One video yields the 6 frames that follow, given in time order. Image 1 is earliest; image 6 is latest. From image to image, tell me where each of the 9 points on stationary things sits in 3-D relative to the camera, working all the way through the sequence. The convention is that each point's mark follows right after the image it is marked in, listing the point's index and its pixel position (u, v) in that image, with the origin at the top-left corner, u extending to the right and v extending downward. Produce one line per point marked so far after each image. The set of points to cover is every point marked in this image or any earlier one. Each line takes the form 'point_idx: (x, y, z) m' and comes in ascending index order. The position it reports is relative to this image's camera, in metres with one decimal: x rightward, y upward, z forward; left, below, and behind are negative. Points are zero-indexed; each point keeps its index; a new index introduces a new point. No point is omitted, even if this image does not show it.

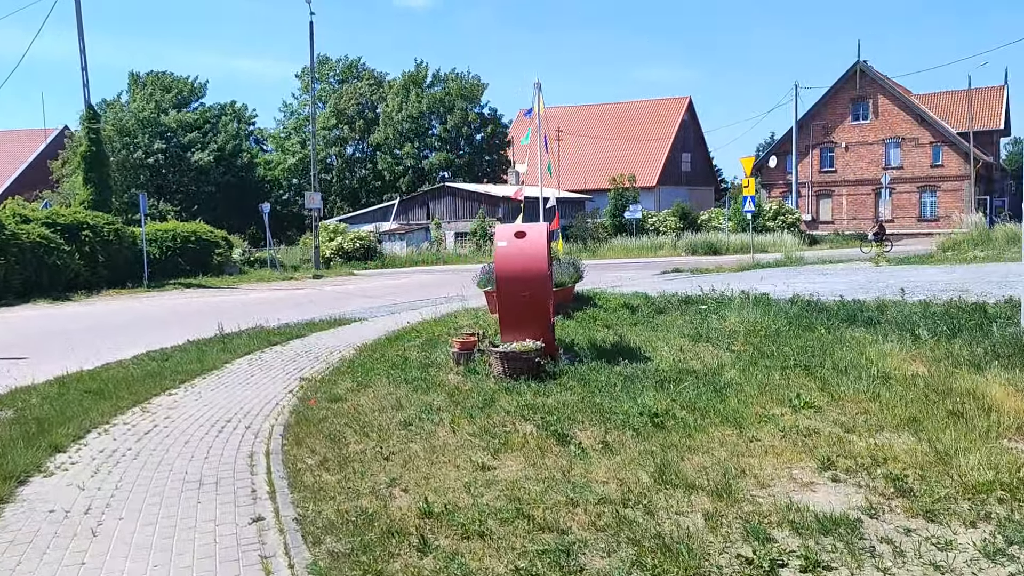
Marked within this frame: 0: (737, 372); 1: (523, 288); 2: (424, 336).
0: (+2.1, -0.8, +8.3) m
1: (+0.1, 0.0, +9.3) m
2: (-1.1, -0.7, +12.7) m
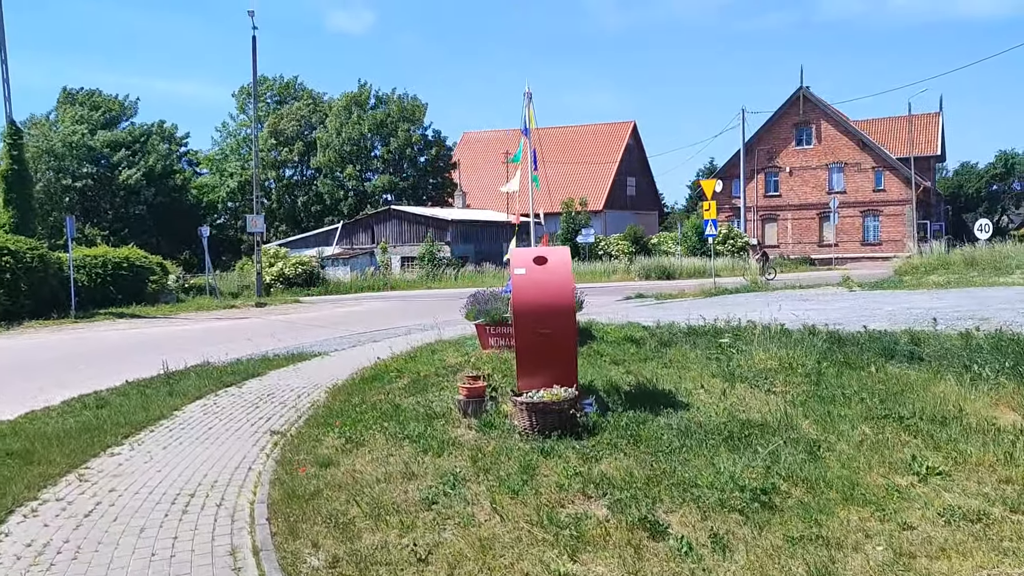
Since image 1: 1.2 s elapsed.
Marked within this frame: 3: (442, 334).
0: (+2.3, -1.1, +7.0) m
1: (+0.3, -0.3, +7.8) m
2: (-1.2, -1.1, +11.2) m
3: (-1.3, -0.9, +17.1) m
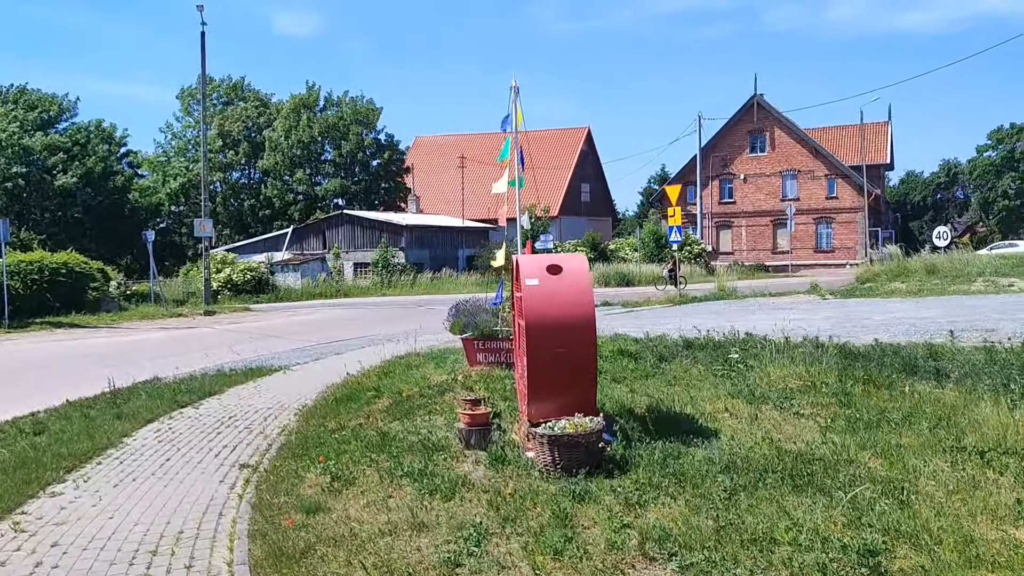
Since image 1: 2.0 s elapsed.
0: (+2.5, -1.2, +6.1) m
1: (+0.3, -0.4, +6.8) m
2: (-1.3, -1.2, +10.1) m
3: (-1.7, -1.1, +16.0) m
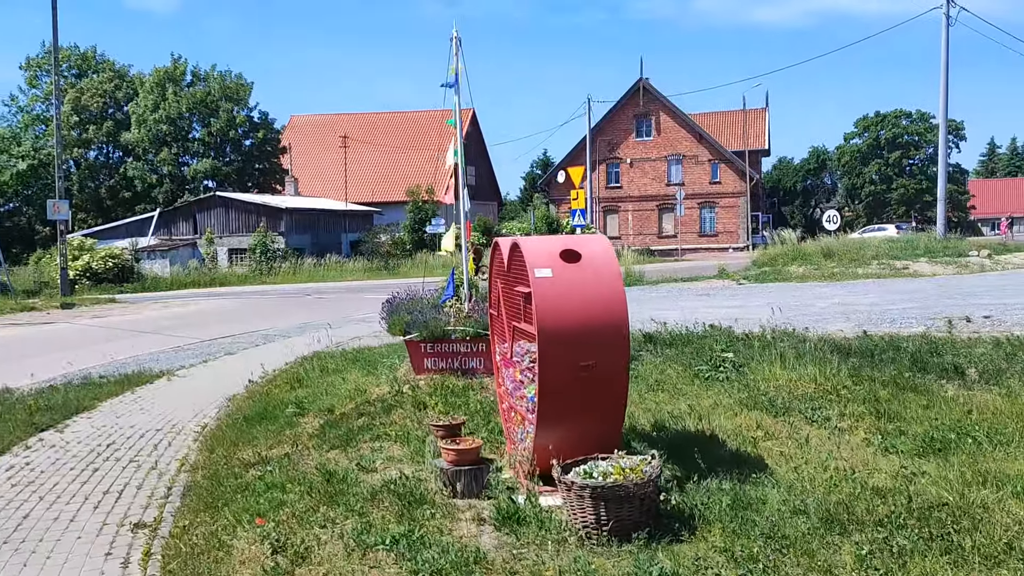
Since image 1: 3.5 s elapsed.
0: (+2.6, -1.1, +4.7) m
1: (+0.4, -0.4, +5.1) m
2: (-1.7, -1.1, +8.2) m
3: (-2.9, -0.9, +13.9) m
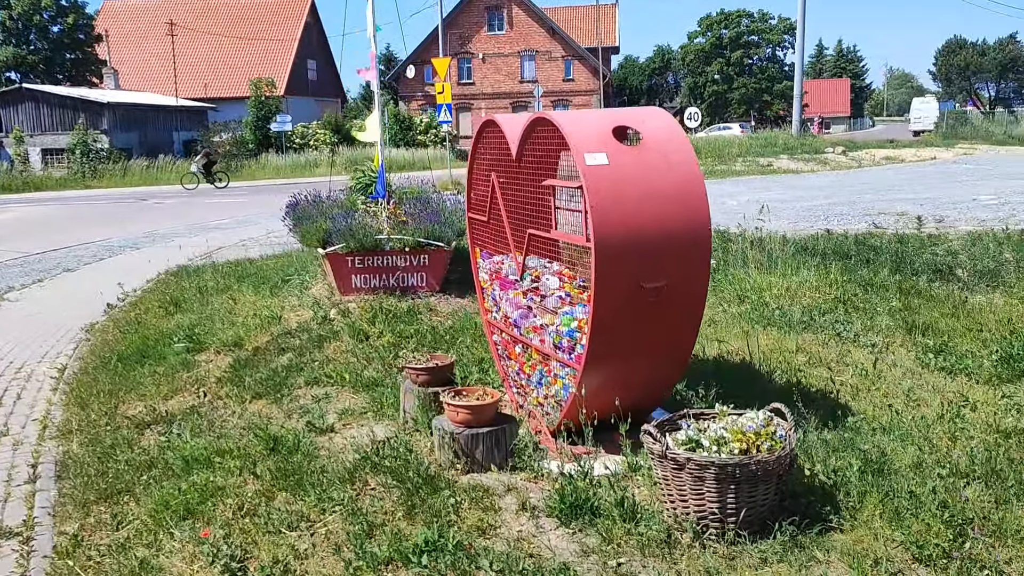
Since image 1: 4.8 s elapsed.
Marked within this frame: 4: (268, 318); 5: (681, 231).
0: (+2.8, -0.6, +3.8) m
1: (+0.6, +0.1, +3.7) m
2: (-2.0, -0.4, +6.4) m
3: (-4.2, +0.4, +11.8) m
4: (-1.9, -0.2, +6.8) m
5: (+0.7, +0.3, +3.7) m
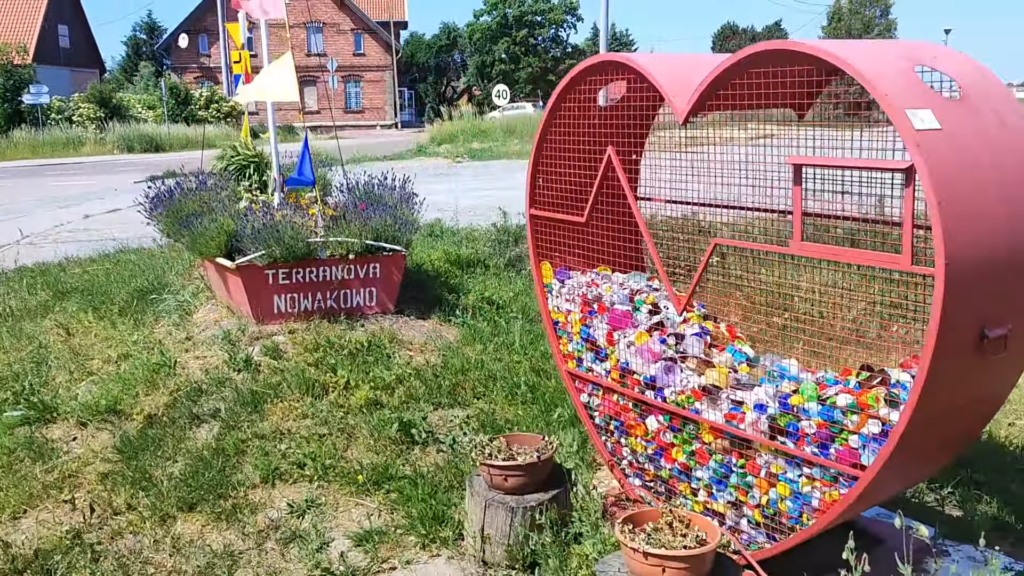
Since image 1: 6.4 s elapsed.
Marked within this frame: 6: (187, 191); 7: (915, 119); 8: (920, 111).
0: (+3.4, -0.7, +2.9) m
1: (+1.2, -0.1, +2.2) m
2: (-1.9, -0.6, +4.2) m
3: (-5.4, +0.2, +8.9) m
4: (-1.9, -0.4, +4.6) m
5: (+1.3, +0.1, +2.3) m
6: (-2.1, +0.6, +5.8) m
7: (+1.0, +0.4, +2.1) m
8: (+1.0, +0.4, +2.1) m
